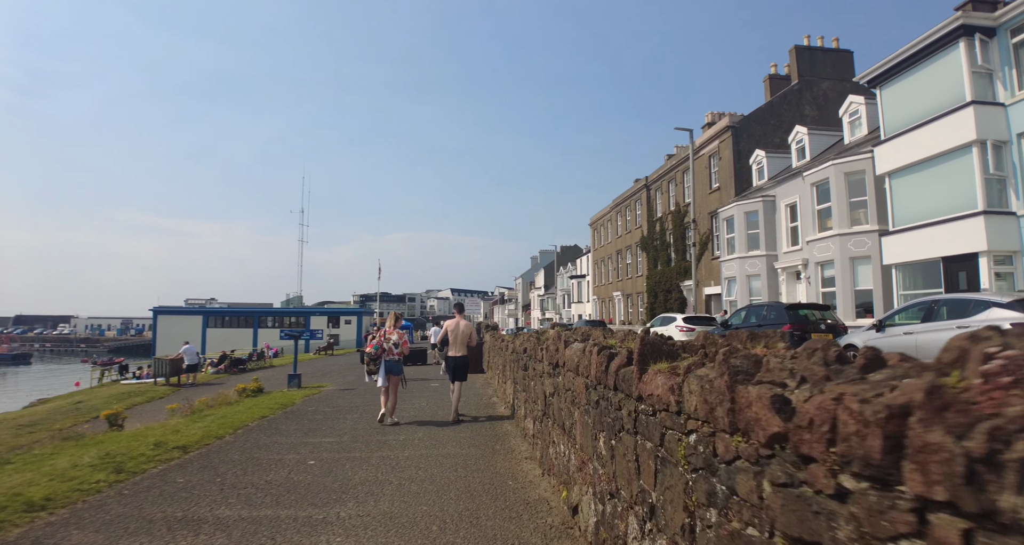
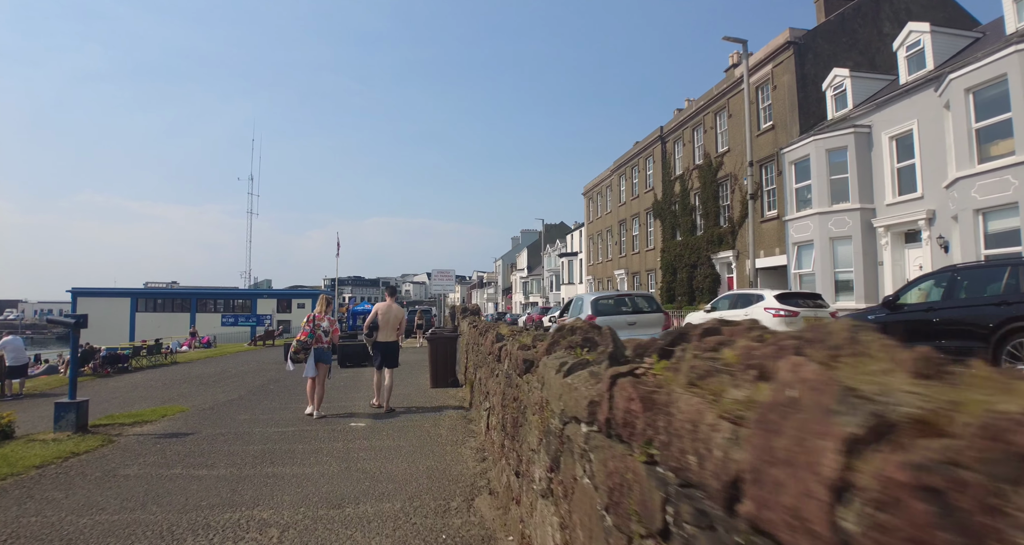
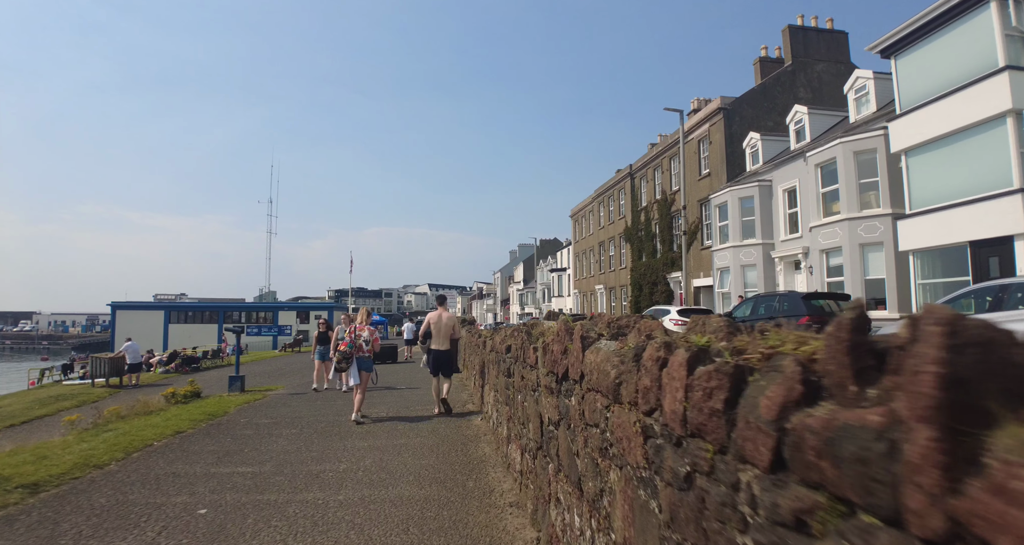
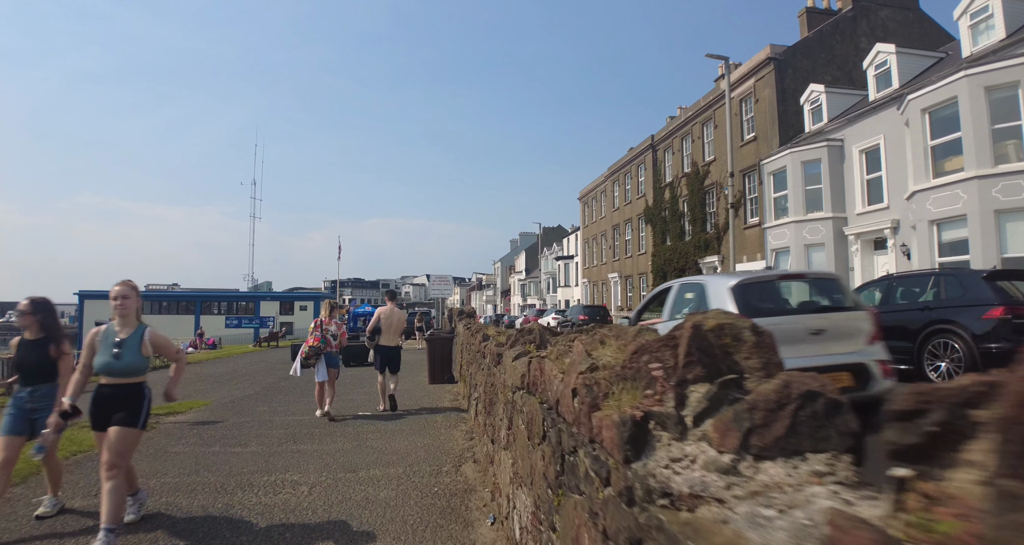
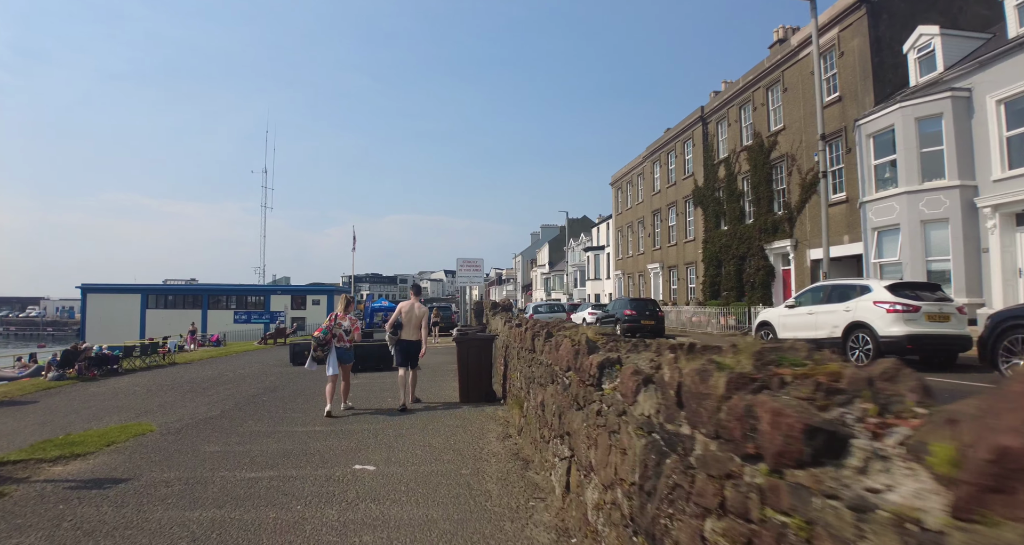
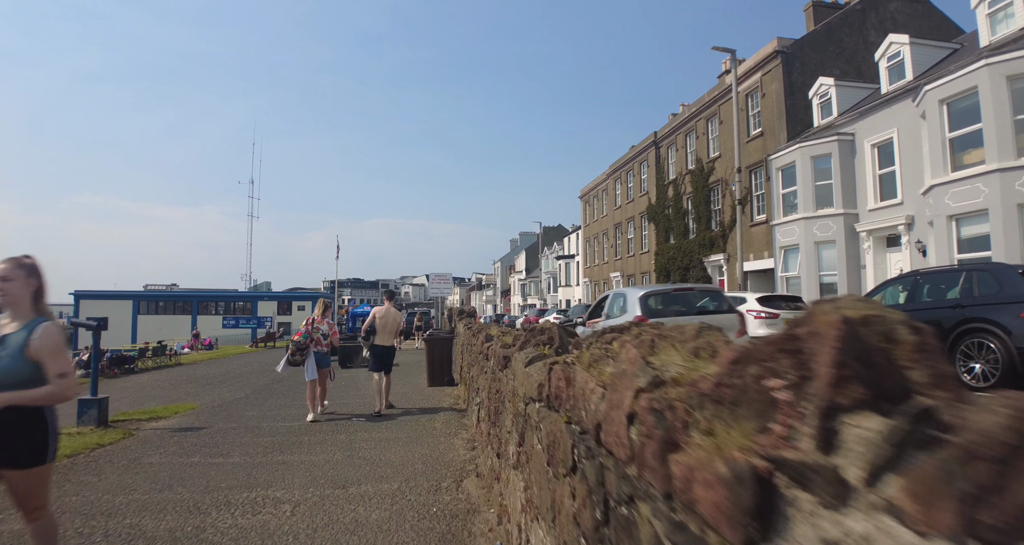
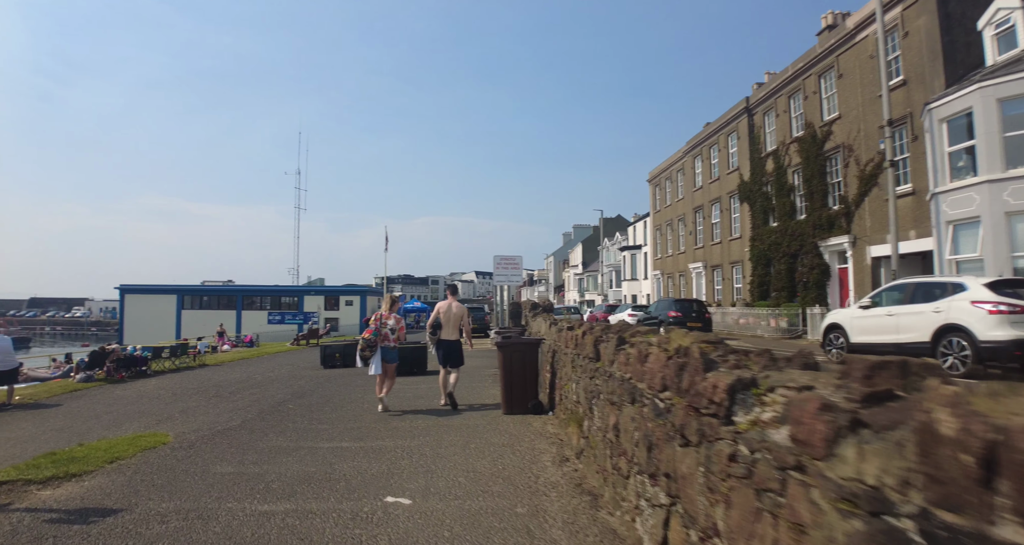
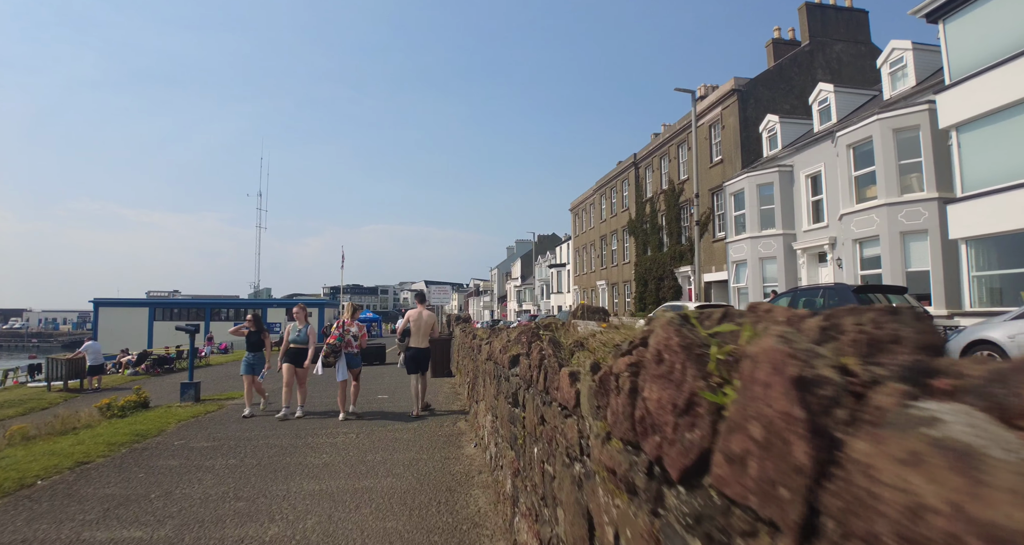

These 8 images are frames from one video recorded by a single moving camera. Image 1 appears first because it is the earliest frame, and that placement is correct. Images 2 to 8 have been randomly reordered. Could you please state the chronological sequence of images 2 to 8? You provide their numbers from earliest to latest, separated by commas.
3, 8, 4, 6, 2, 5, 7
